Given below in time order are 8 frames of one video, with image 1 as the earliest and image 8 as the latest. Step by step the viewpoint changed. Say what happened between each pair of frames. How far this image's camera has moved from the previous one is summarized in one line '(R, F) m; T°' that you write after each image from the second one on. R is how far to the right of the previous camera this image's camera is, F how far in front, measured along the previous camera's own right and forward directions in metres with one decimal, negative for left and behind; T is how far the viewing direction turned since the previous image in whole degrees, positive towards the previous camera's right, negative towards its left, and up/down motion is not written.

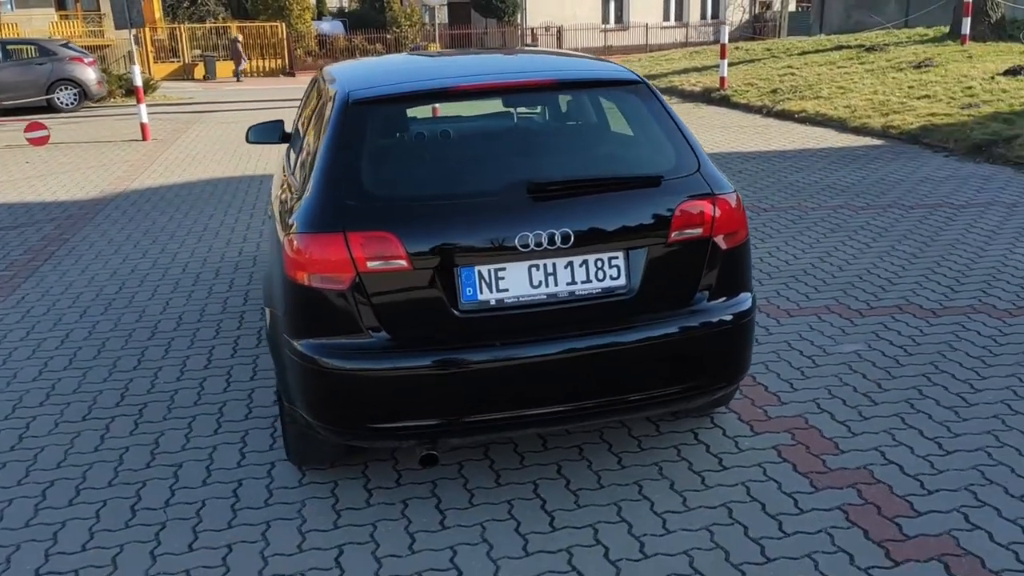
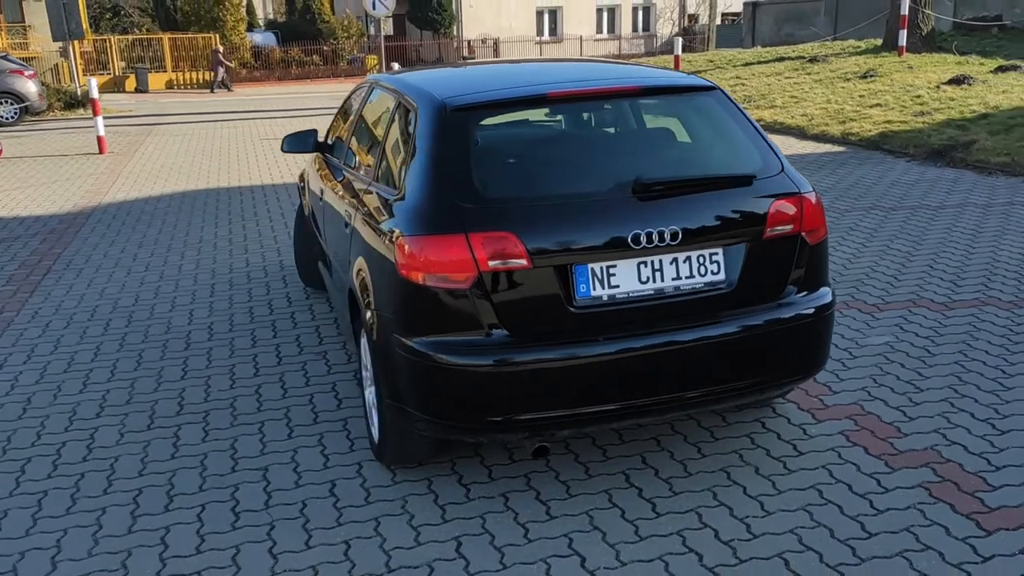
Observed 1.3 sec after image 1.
(-0.6, -0.1) m; +5°
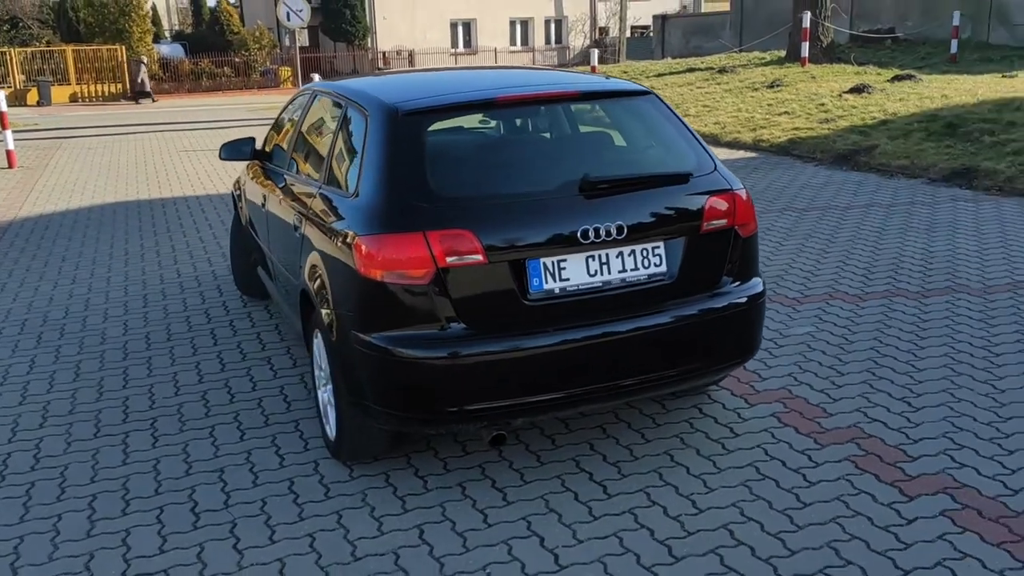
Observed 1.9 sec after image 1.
(-0.1, -0.1) m; +5°
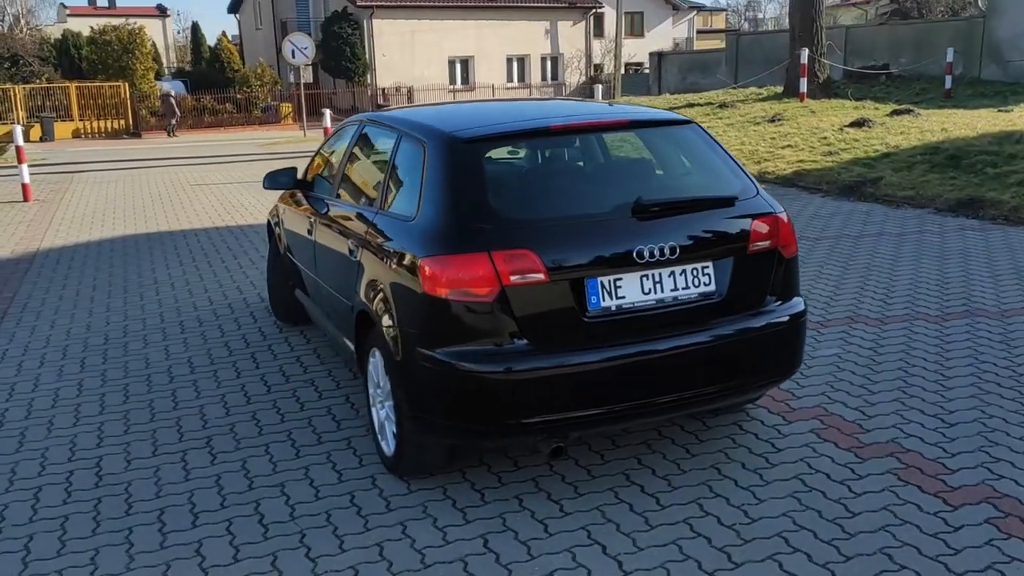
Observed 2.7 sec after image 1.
(-0.3, -0.2) m; +1°
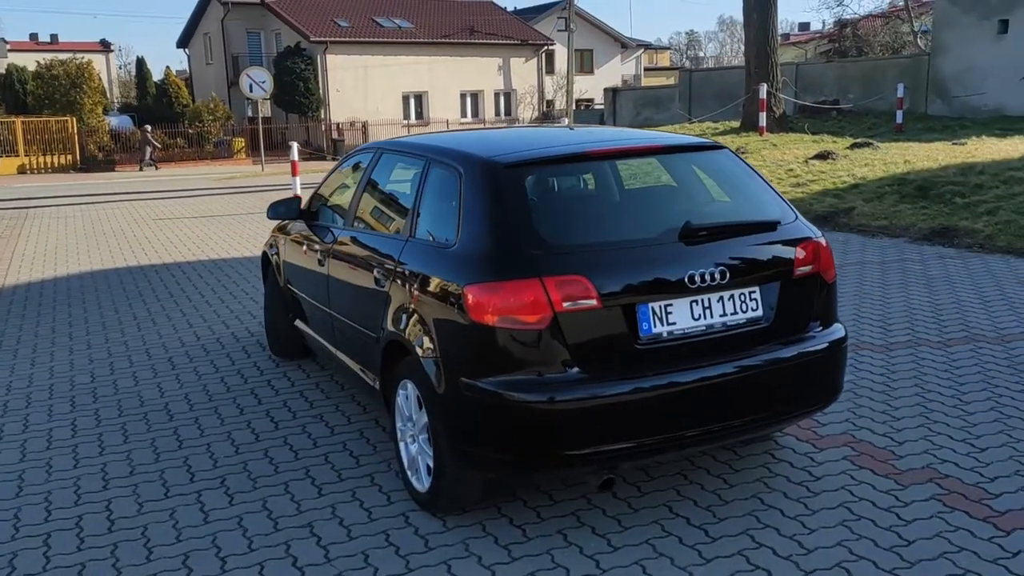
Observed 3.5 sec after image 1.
(-0.4, +0.1) m; +3°
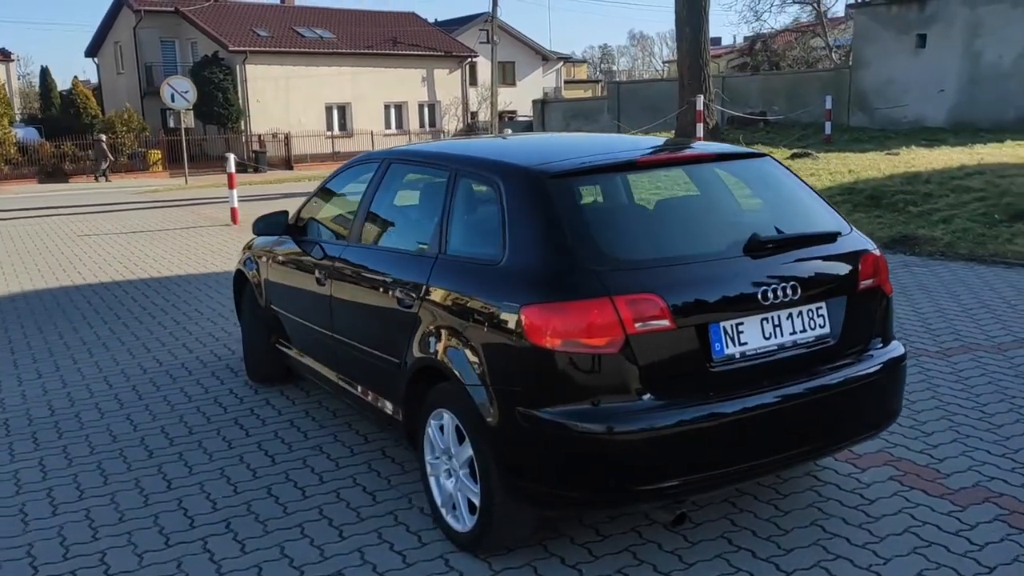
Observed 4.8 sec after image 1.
(-0.5, +0.3) m; +5°
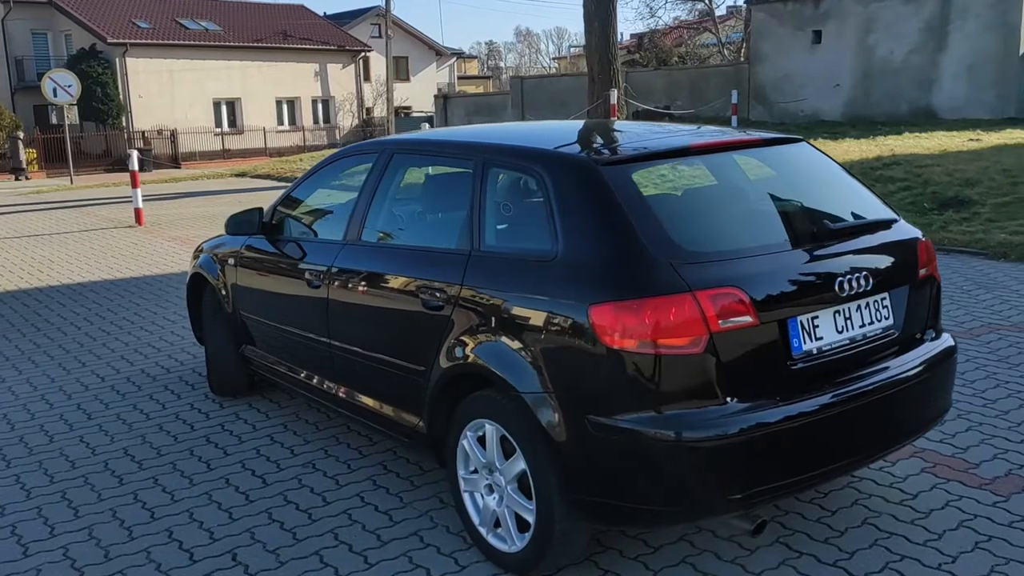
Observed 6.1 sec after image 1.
(-0.5, +0.3) m; +7°
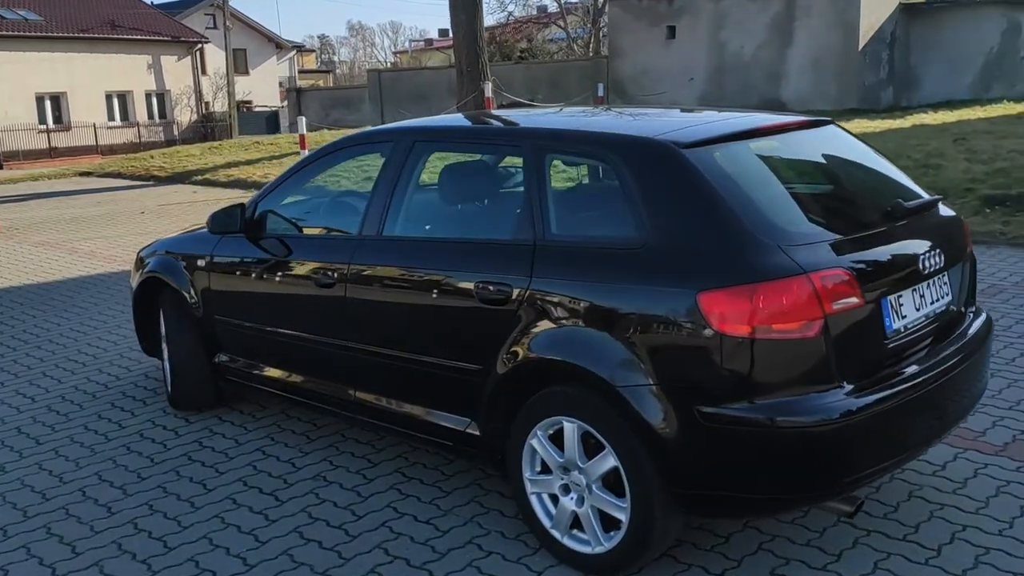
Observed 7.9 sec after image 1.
(-0.8, +0.2) m; +10°
